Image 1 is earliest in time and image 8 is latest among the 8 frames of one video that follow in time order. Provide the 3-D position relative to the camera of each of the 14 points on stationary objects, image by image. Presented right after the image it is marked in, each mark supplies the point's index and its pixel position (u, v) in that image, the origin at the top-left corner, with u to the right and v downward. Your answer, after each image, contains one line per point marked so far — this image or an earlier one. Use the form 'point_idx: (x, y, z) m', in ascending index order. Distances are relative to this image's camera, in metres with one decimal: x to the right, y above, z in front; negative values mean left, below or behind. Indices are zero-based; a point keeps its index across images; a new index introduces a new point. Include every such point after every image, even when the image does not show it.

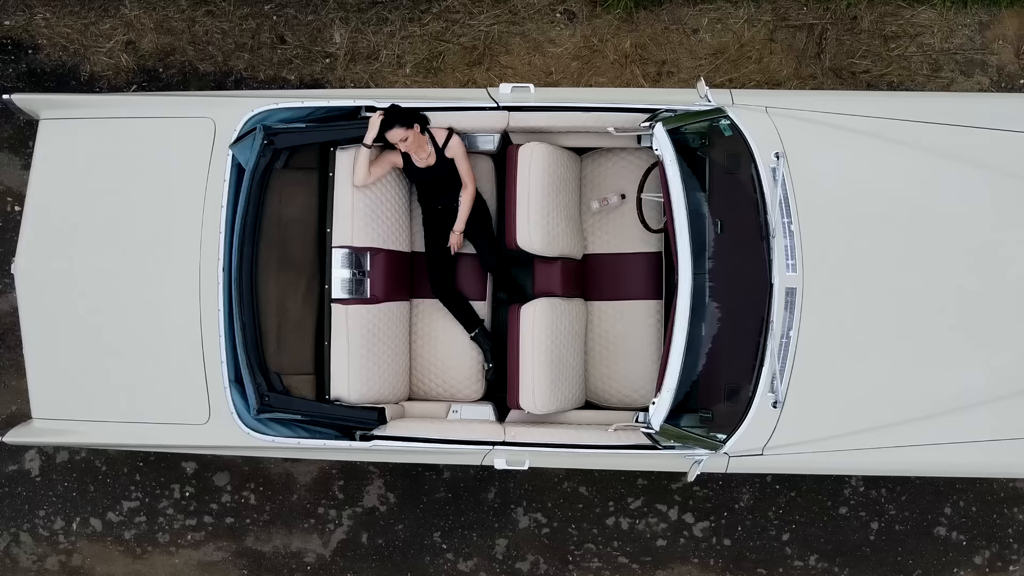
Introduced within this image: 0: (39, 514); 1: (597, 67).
0: (-2.8, -1.3, +3.6) m
1: (+0.5, +1.3, +3.7) m
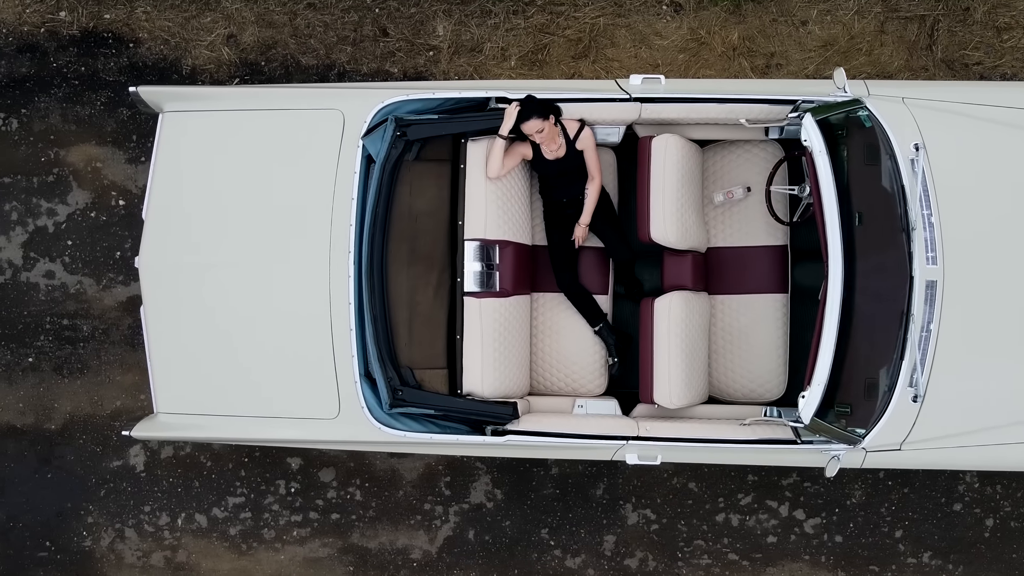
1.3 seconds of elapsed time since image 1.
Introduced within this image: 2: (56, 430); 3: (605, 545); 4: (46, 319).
0: (-2.2, -1.3, +3.6) m
1: (+1.1, +1.4, +3.6) m
2: (-2.7, -0.8, +3.6) m
3: (+0.5, -1.5, +3.6) m
4: (-2.7, -0.2, +3.6) m
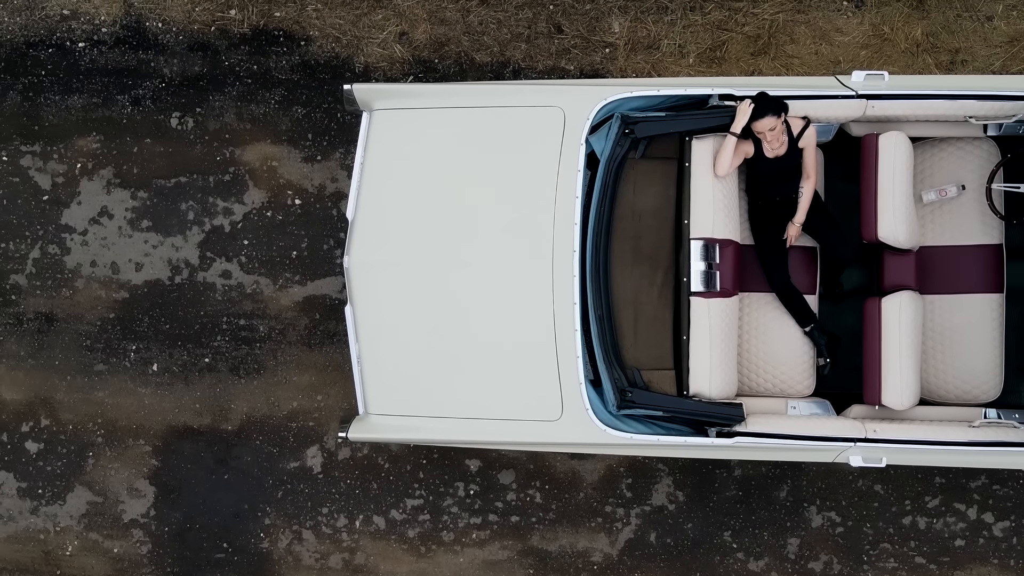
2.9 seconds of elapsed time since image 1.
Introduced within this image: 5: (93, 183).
0: (-1.1, -1.3, +3.6) m
1: (+2.2, +1.4, +3.6) m
2: (-1.6, -0.8, +3.6) m
3: (+1.6, -1.5, +3.5) m
4: (-1.7, -0.2, +3.6) m
5: (-2.5, +0.6, +3.6) m
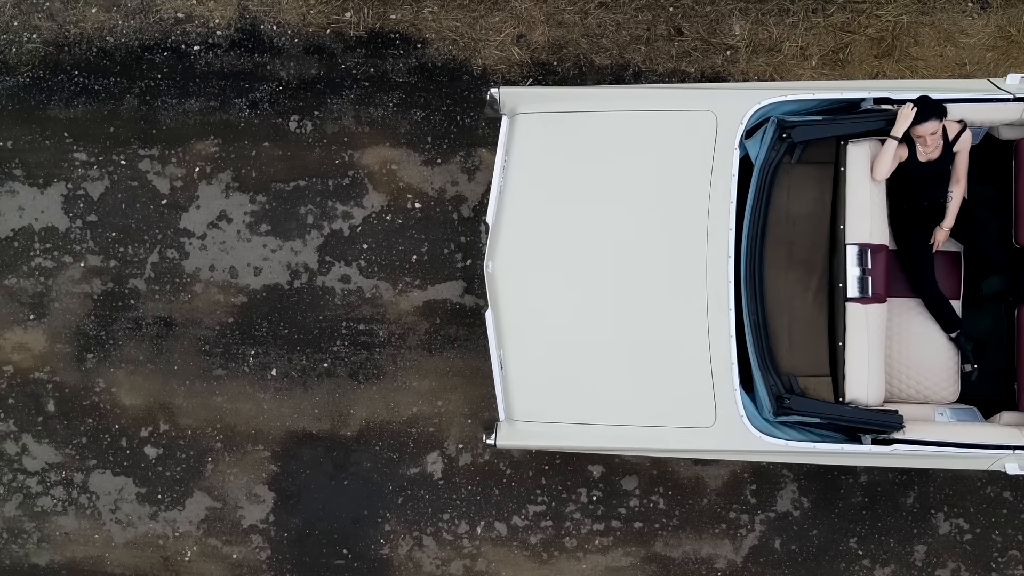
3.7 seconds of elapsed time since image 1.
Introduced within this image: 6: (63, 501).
0: (-0.4, -1.3, +3.6) m
1: (+2.9, +1.3, +3.6) m
2: (-0.9, -0.9, +3.6) m
3: (+2.3, -1.5, +3.5) m
4: (-1.0, -0.2, +3.6) m
5: (-1.7, +0.6, +3.6) m
6: (-2.6, -1.2, +3.6) m
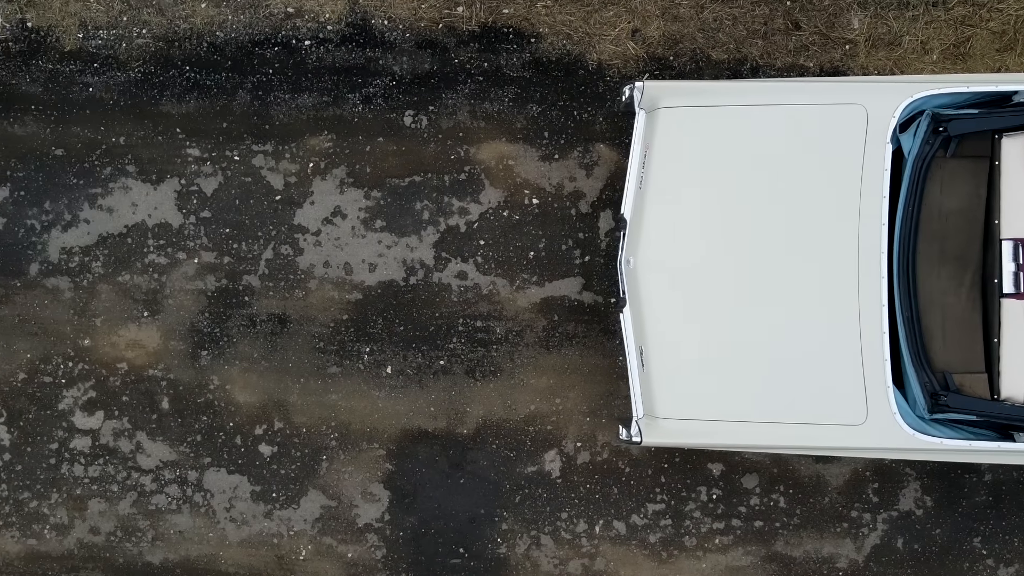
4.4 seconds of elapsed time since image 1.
0: (+0.3, -1.3, +3.5) m
1: (+3.6, +1.3, +3.5) m
2: (-0.2, -0.8, +3.5) m
3: (+3.0, -1.5, +3.5) m
4: (-0.3, -0.2, +3.5) m
5: (-1.1, +0.6, +3.6) m
6: (-1.9, -1.2, +3.5) m
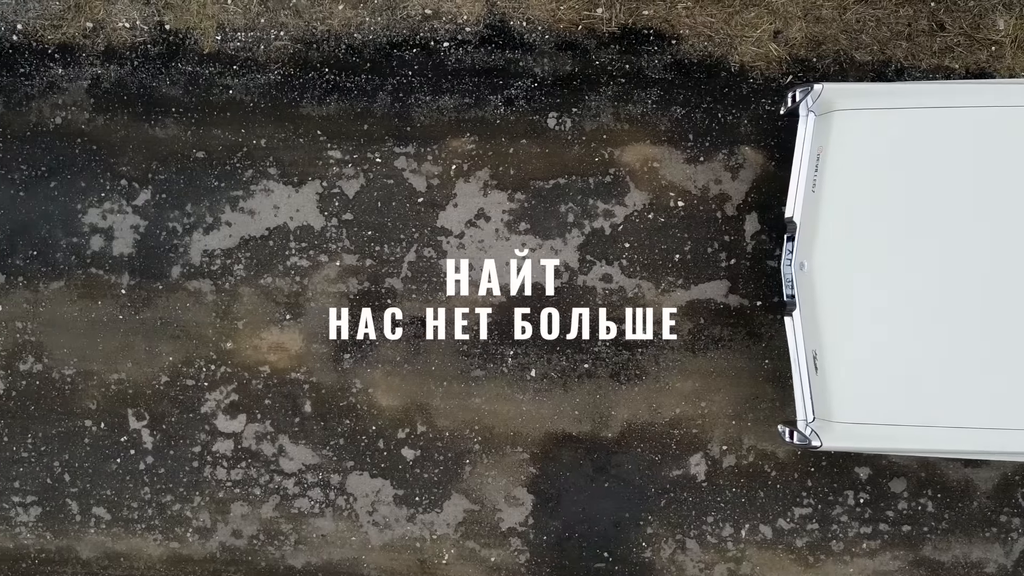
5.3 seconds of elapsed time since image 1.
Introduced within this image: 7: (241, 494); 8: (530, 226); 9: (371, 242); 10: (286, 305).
0: (+1.1, -1.3, +3.5) m
1: (+4.4, +1.3, +3.5) m
2: (+0.6, -0.9, +3.5) m
3: (+3.8, -1.5, +3.4) m
4: (+0.5, -0.2, +3.5) m
5: (-0.2, +0.6, +3.5) m
6: (-1.1, -1.2, +3.5) m
7: (-1.6, -1.2, +3.5) m
8: (+0.1, +0.4, +3.5) m
9: (-0.8, +0.3, +3.5) m
10: (-1.3, -0.1, +3.6) m
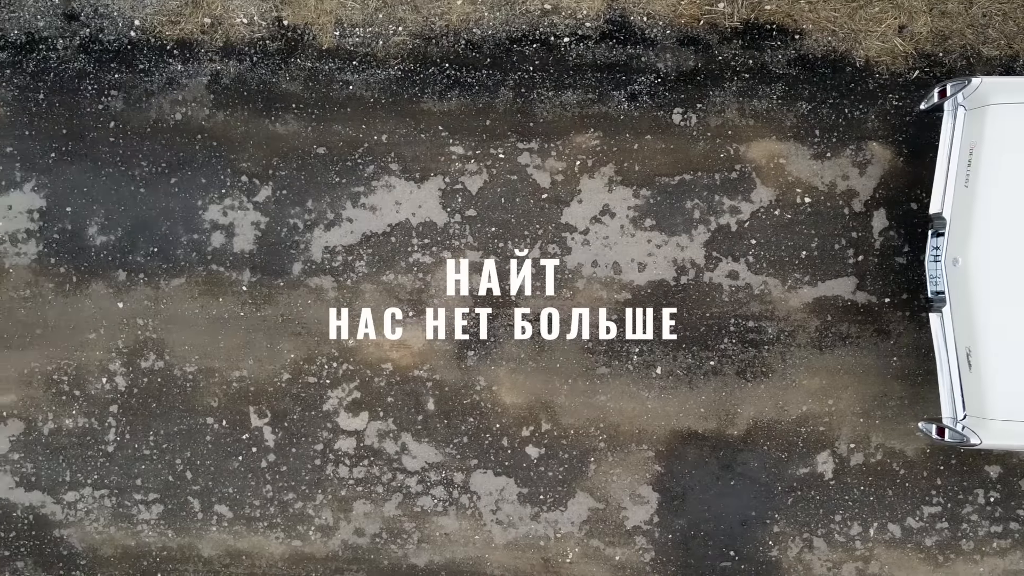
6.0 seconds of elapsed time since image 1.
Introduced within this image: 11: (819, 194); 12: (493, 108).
0: (+1.8, -1.3, +3.5) m
1: (+5.1, +1.4, +3.4) m
2: (+1.3, -0.8, +3.5) m
3: (+4.5, -1.5, +3.4) m
4: (+1.2, -0.2, +3.5) m
5: (+0.5, +0.6, +3.5) m
6: (-0.4, -1.2, +3.5) m
7: (-0.9, -1.2, +3.5) m
8: (+0.8, +0.4, +3.5) m
9: (-0.1, +0.3, +3.5) m
10: (-0.6, -0.1, +3.5) m
11: (+1.7, +0.5, +3.5) m
12: (-0.1, +1.0, +3.6) m
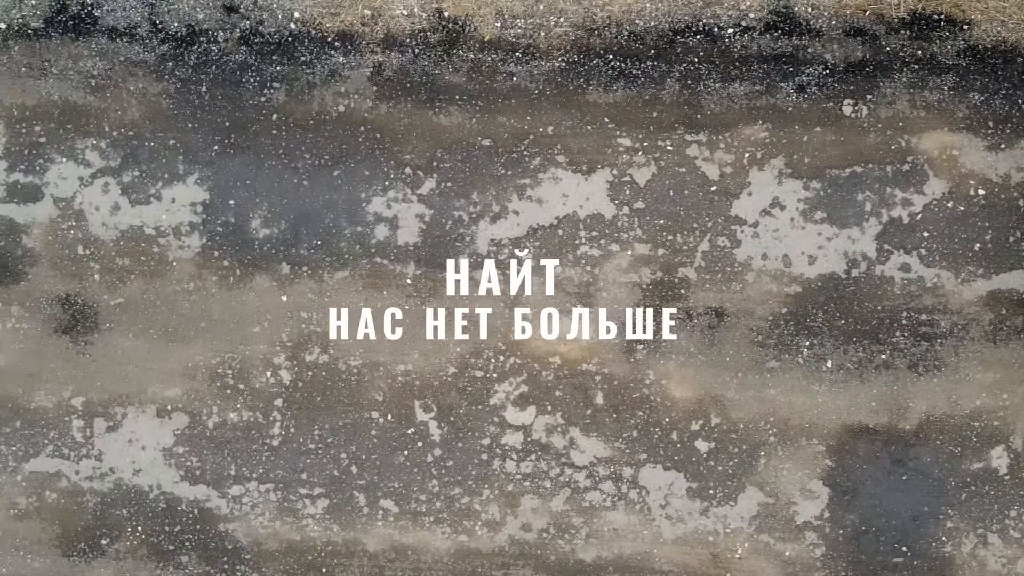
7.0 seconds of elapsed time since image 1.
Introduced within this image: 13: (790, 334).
0: (+2.8, -1.3, +3.4) m
1: (+6.1, +1.4, +3.4) m
2: (+2.3, -0.8, +3.5) m
3: (+5.5, -1.5, +3.3) m
4: (+2.2, -0.1, +3.5) m
5: (+1.4, +0.7, +3.5) m
6: (+0.6, -1.2, +3.5) m
7: (+0.1, -1.1, +3.5) m
8: (+1.8, +0.4, +3.5) m
9: (+0.9, +0.3, +3.5) m
10: (+0.4, 0.0, +3.5) m
11: (+2.7, +0.6, +3.4) m
12: (+0.8, +1.1, +3.5) m
13: (+1.6, -0.3, +3.5) m
